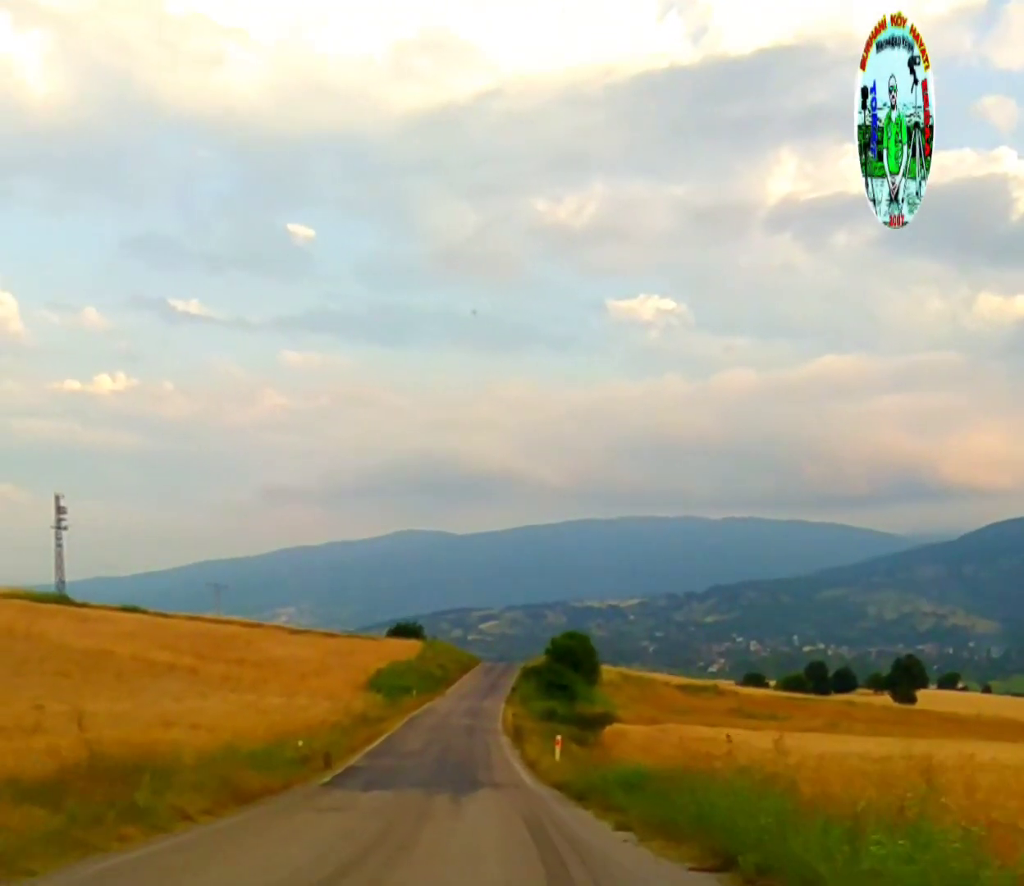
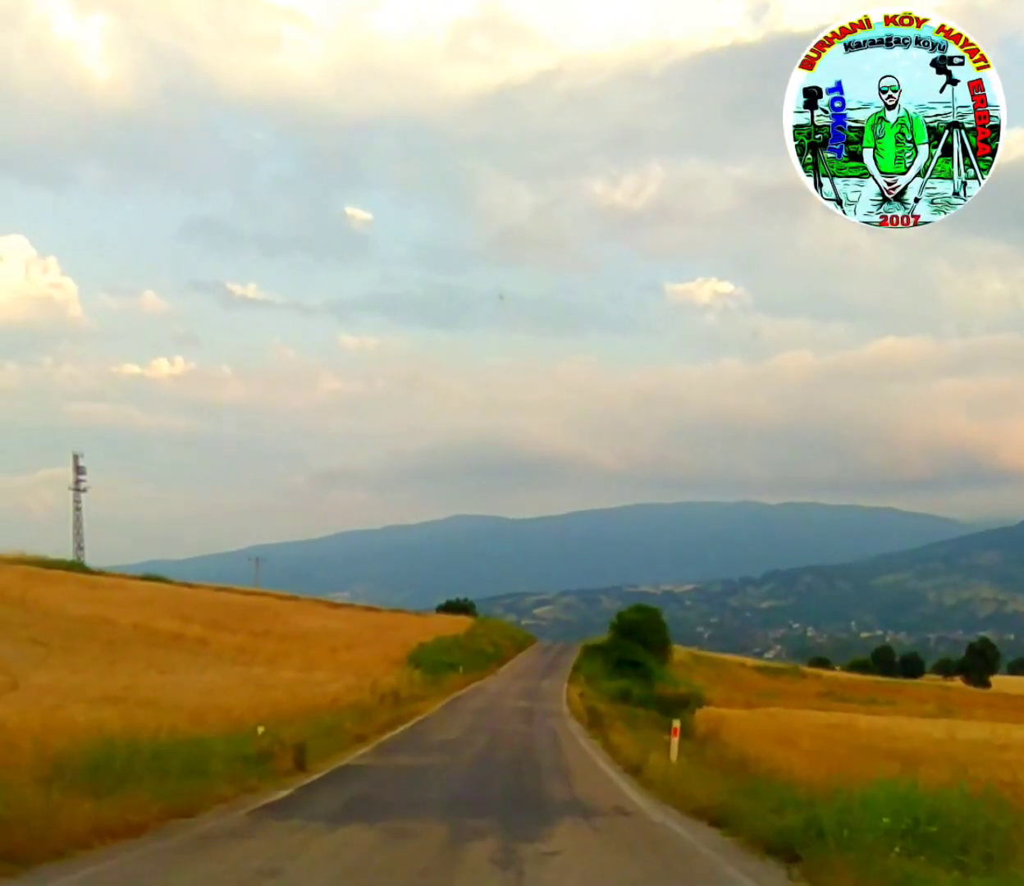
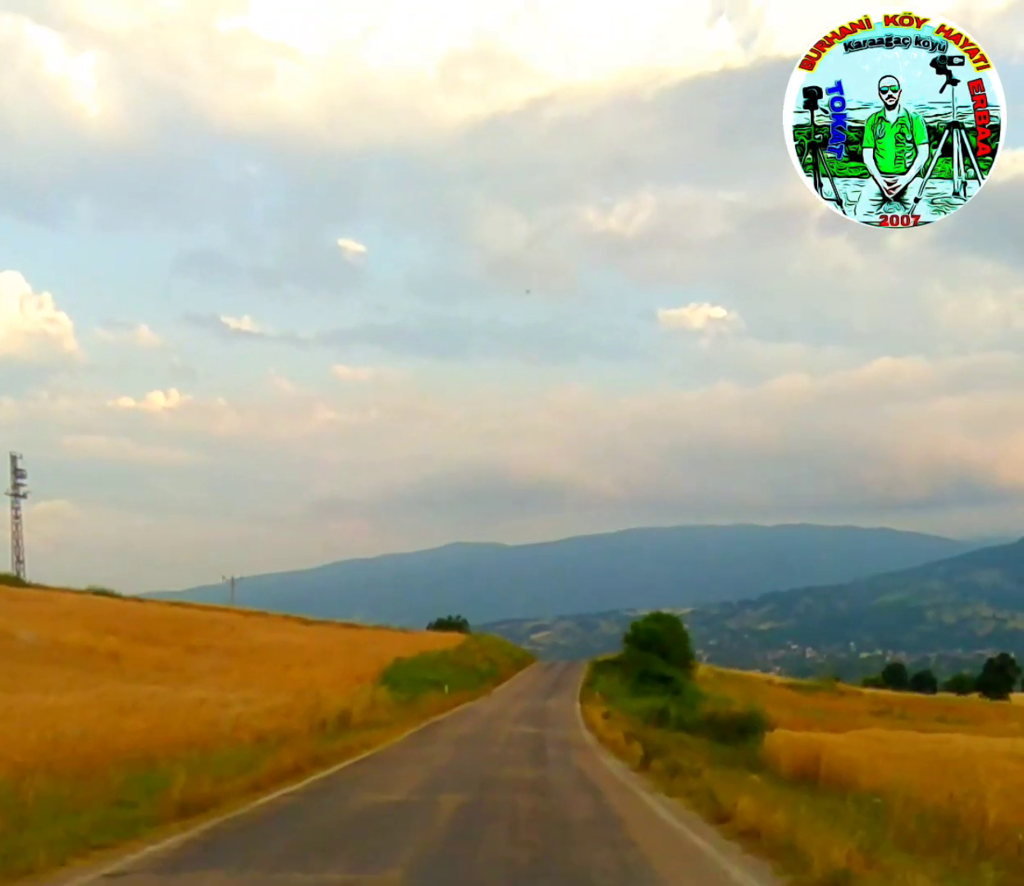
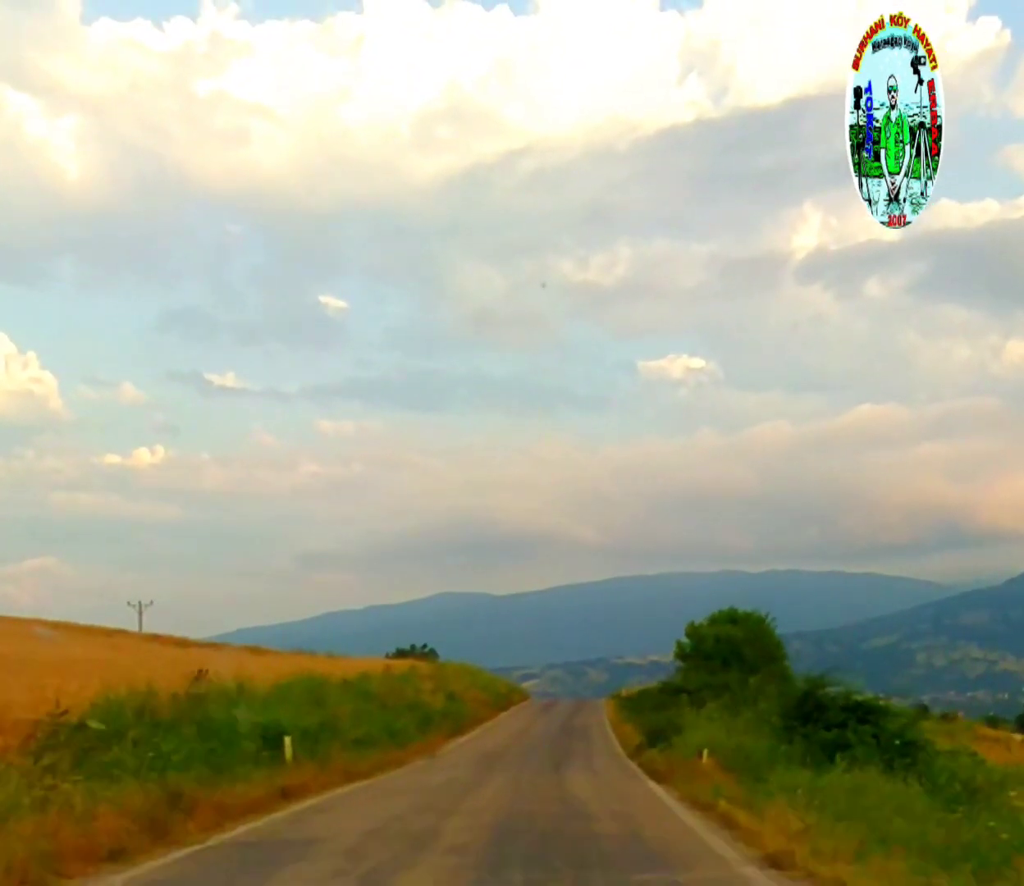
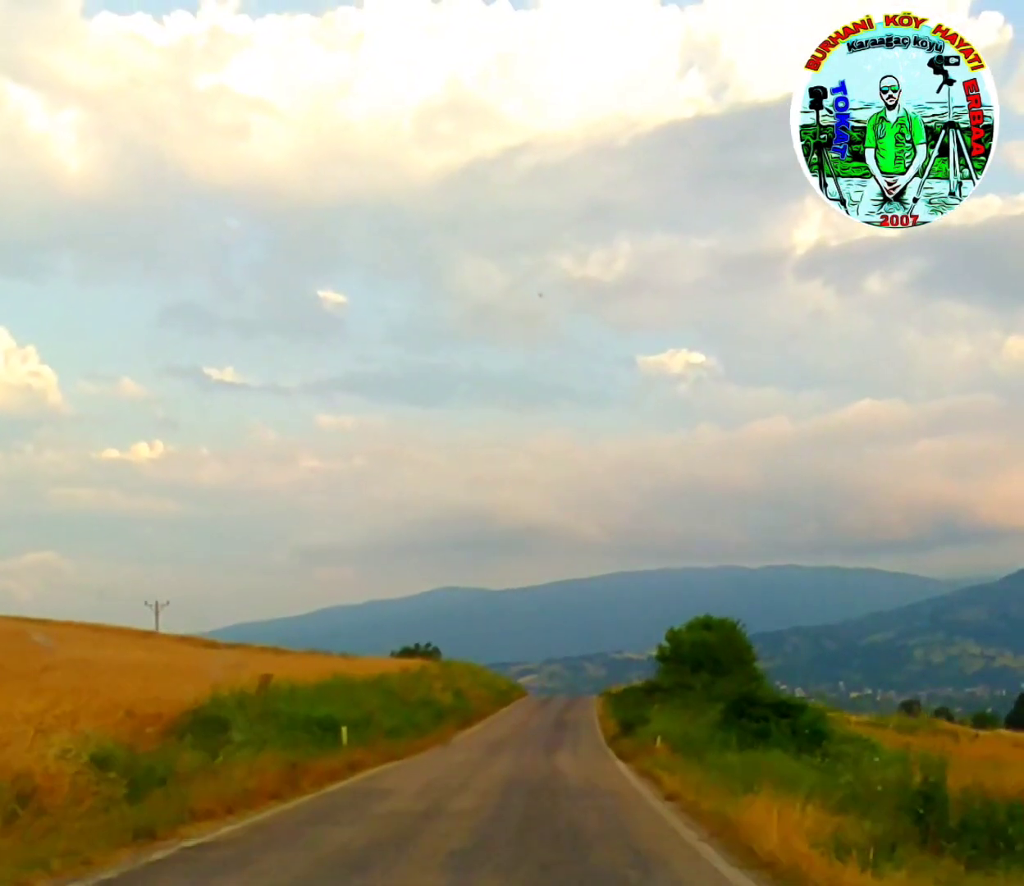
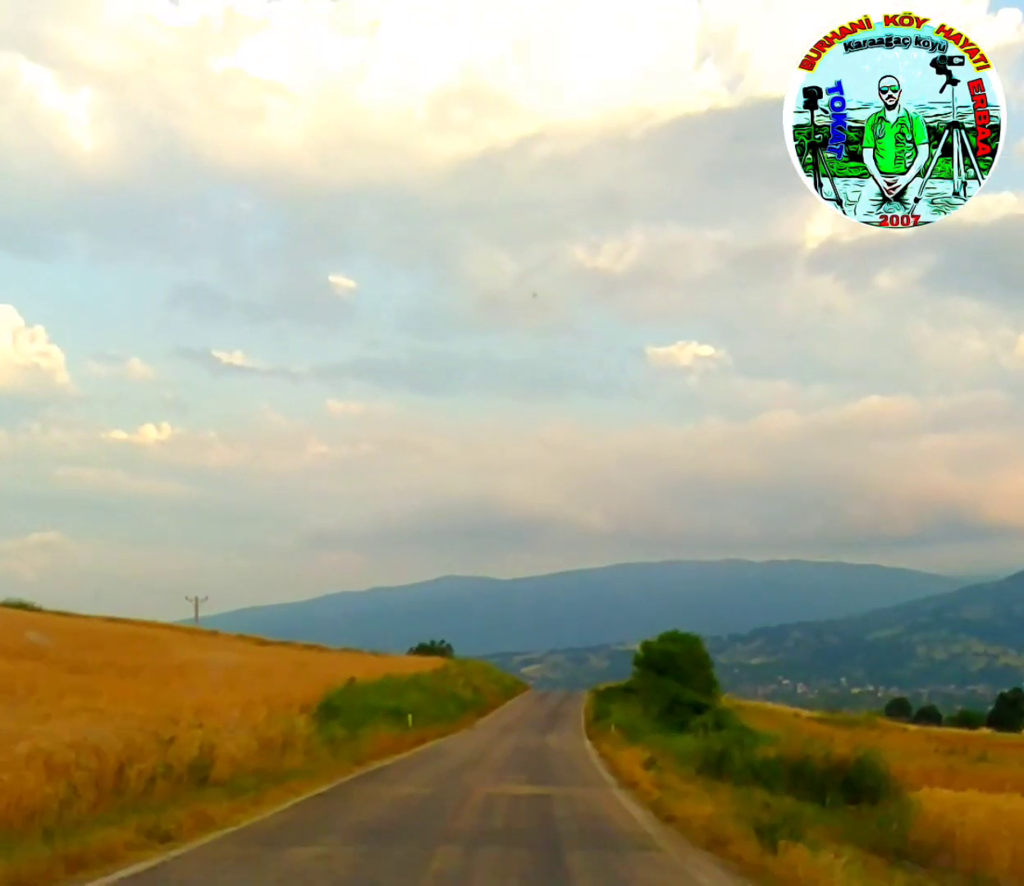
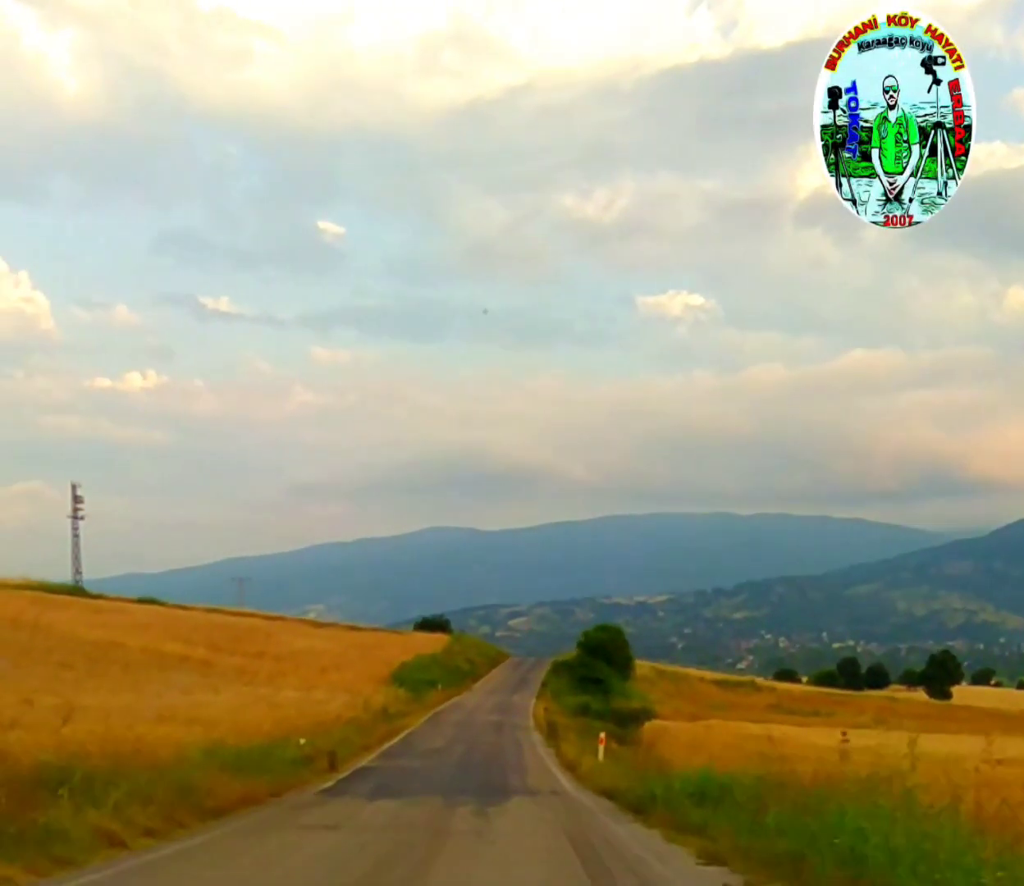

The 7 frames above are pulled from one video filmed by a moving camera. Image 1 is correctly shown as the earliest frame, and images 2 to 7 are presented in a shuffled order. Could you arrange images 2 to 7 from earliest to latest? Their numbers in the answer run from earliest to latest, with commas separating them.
7, 2, 3, 6, 5, 4
